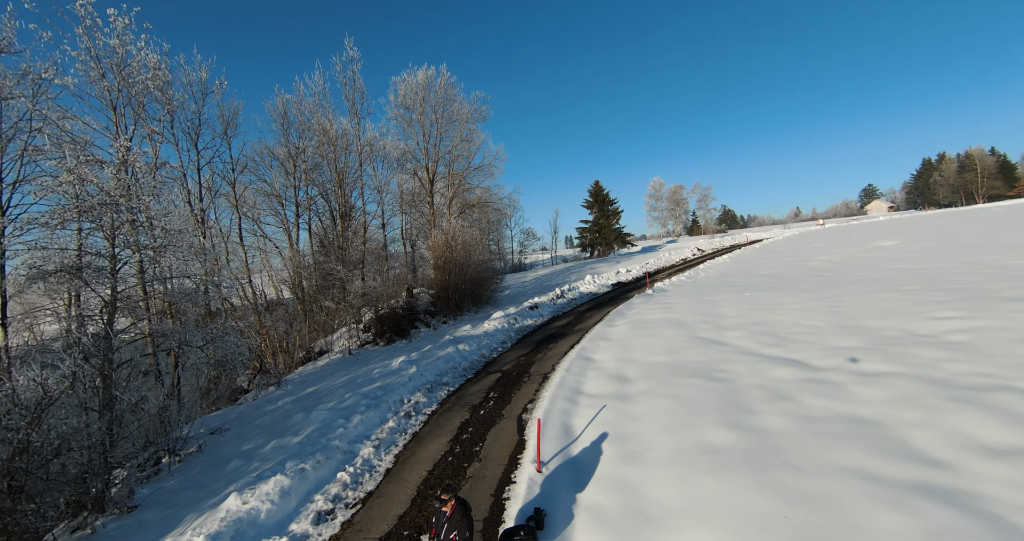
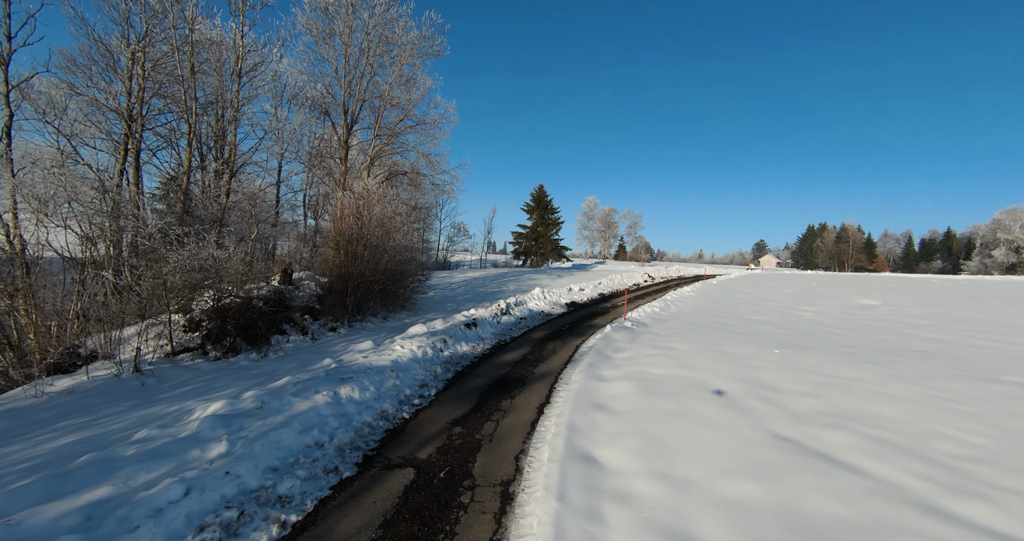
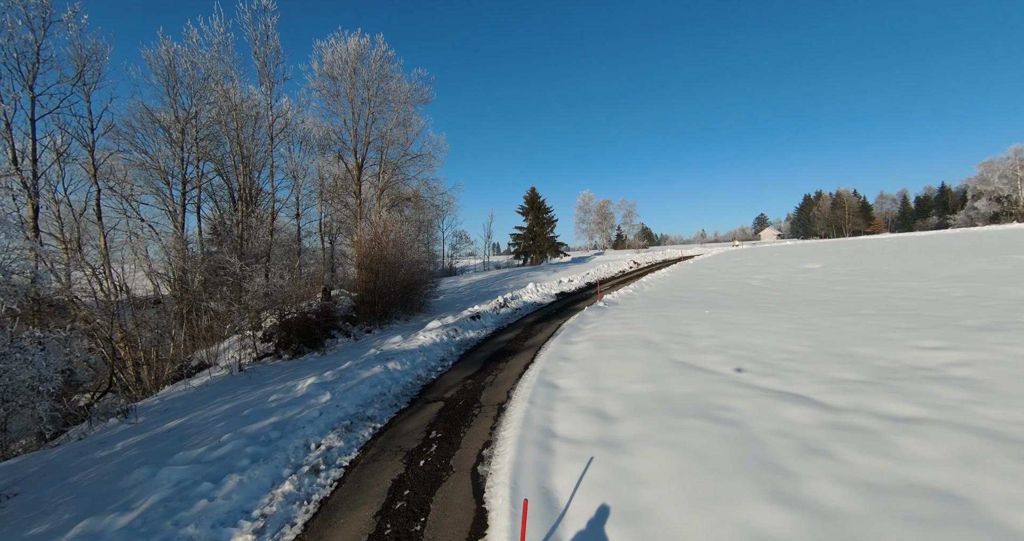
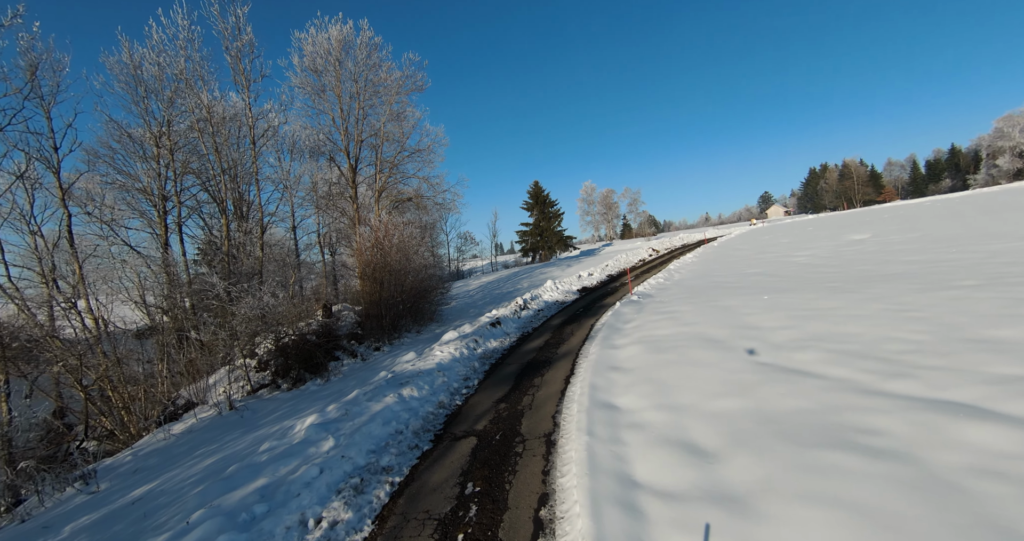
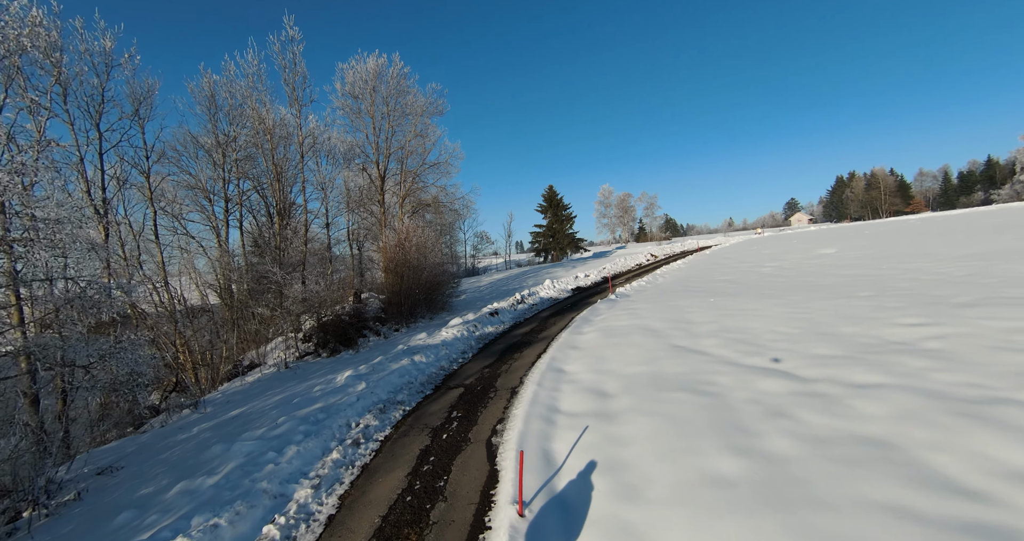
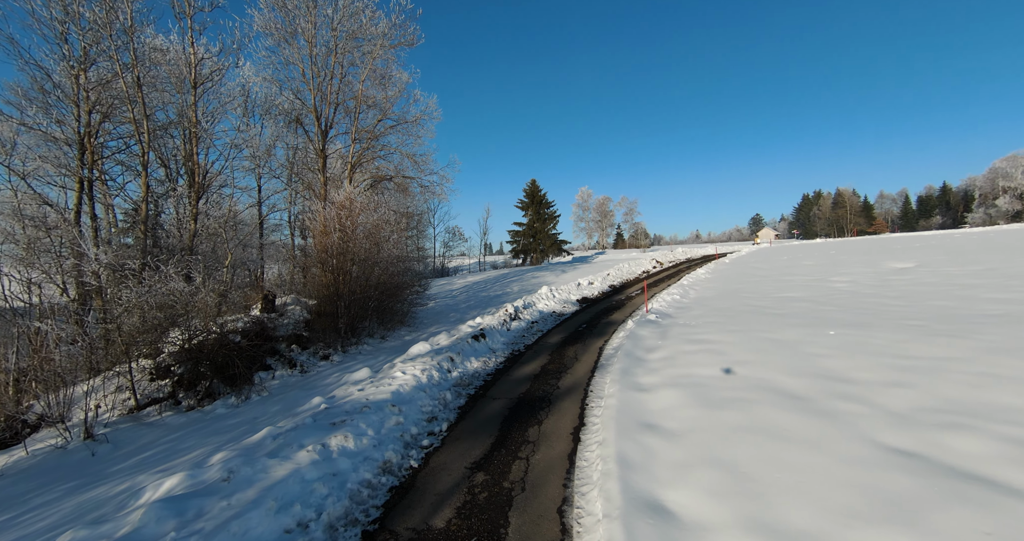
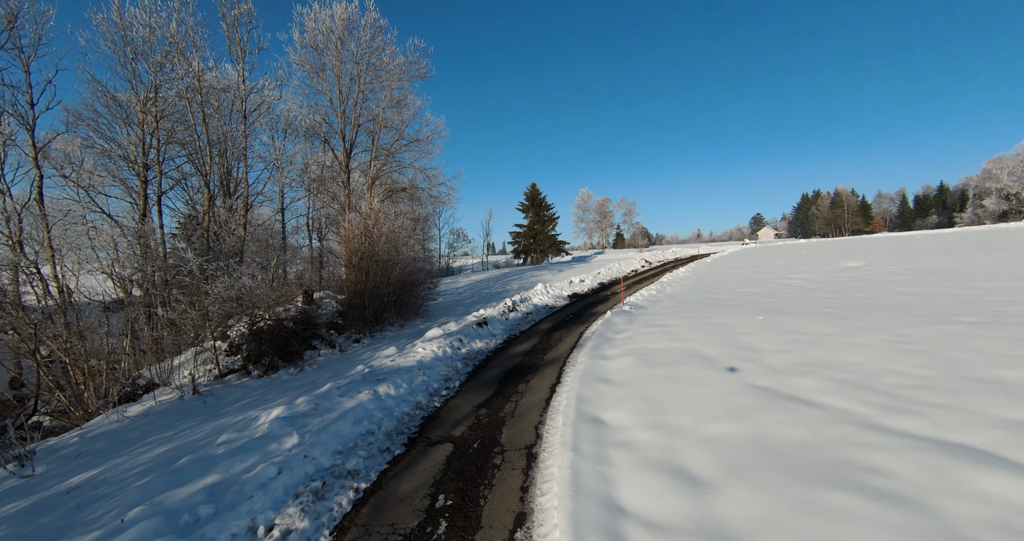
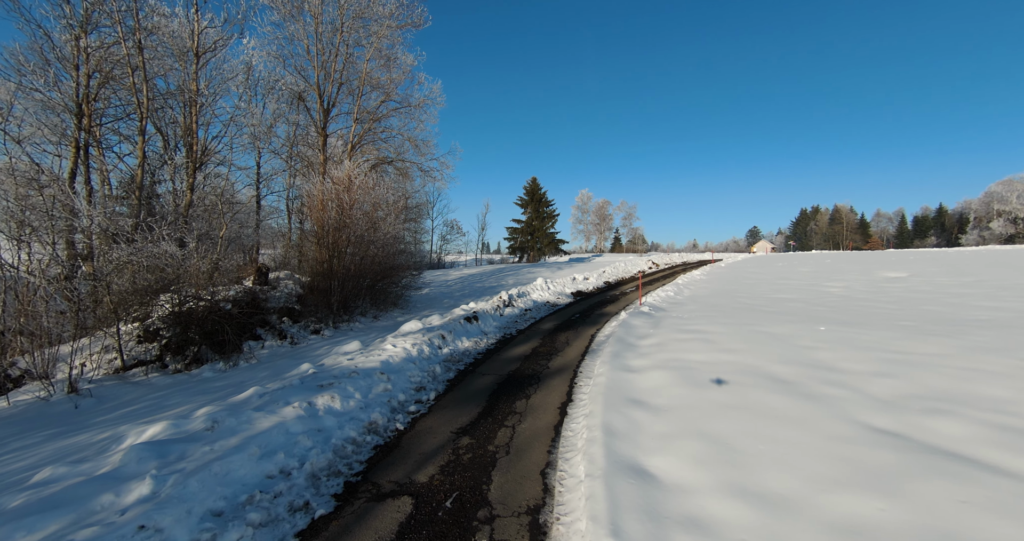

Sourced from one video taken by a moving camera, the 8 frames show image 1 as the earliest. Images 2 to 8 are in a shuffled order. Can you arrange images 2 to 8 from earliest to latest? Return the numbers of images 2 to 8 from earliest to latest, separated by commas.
5, 3, 4, 7, 2, 6, 8
